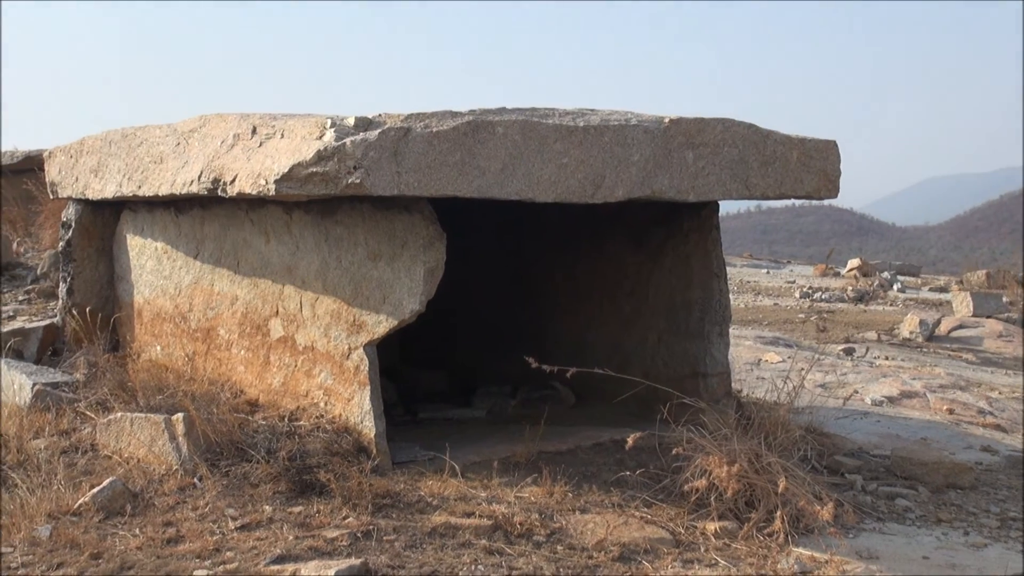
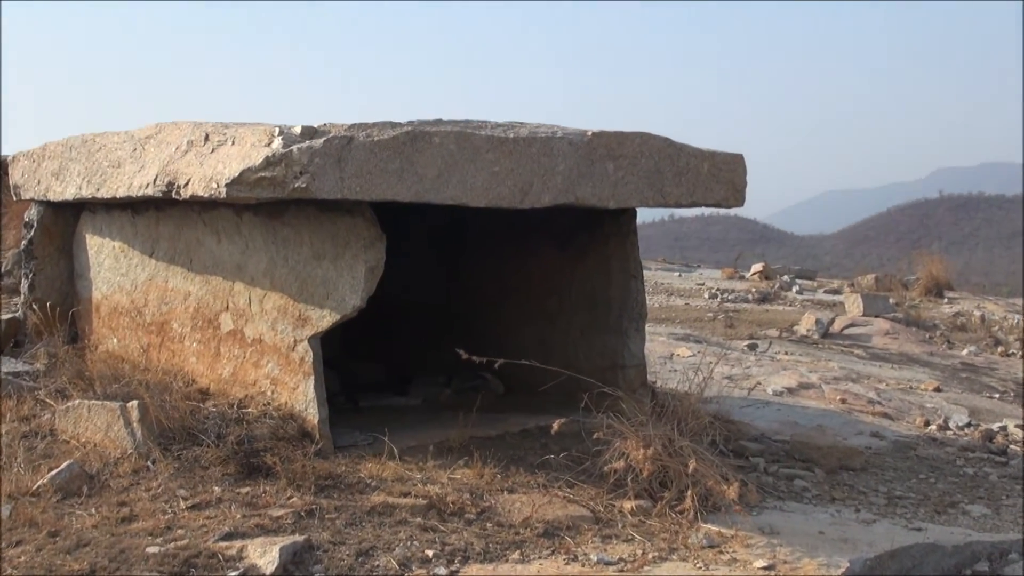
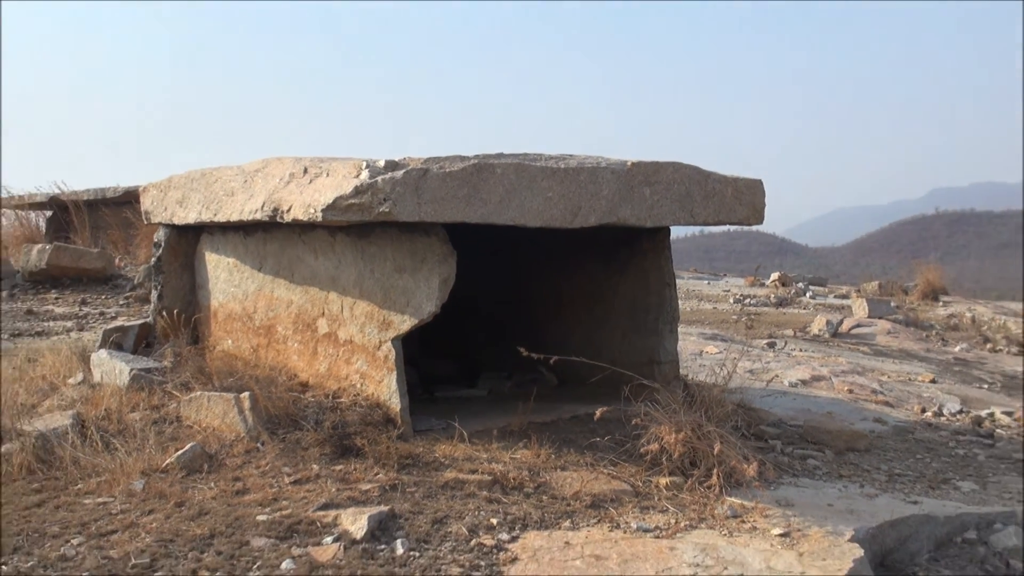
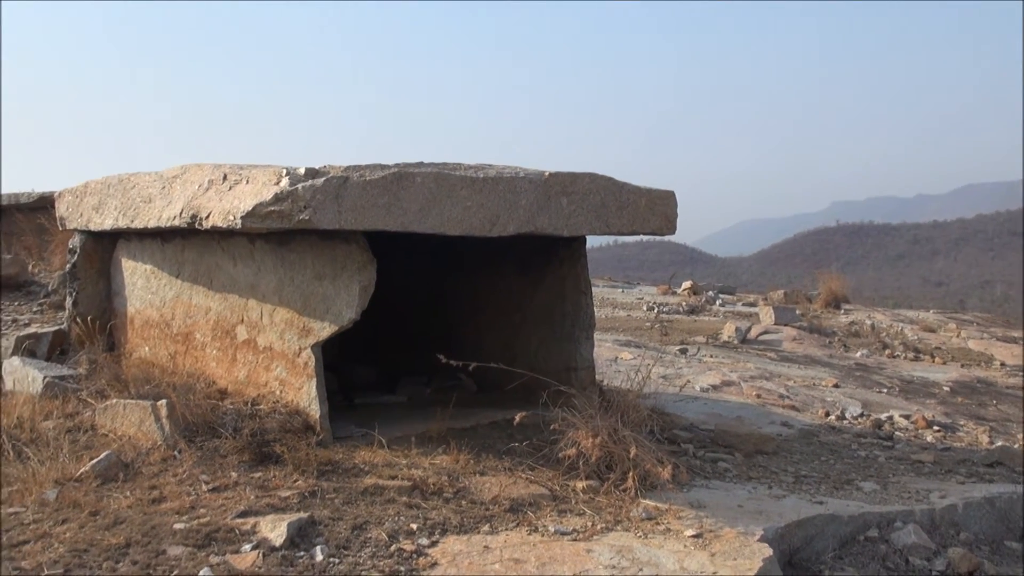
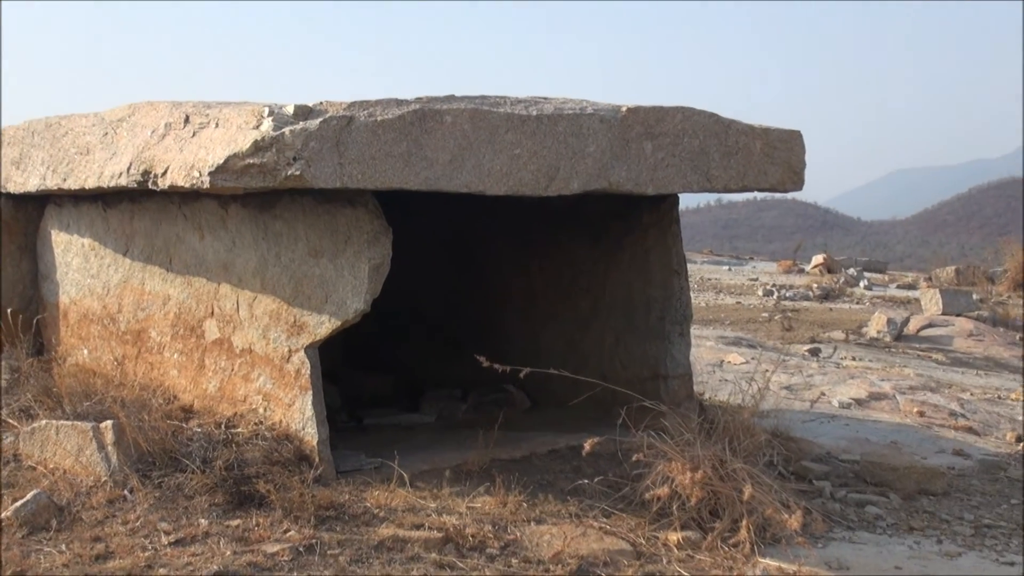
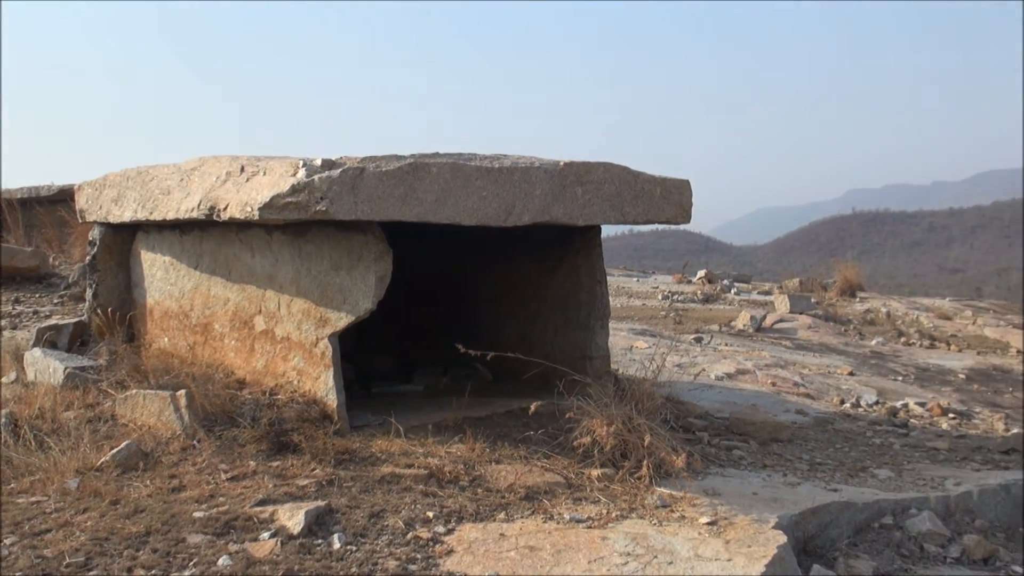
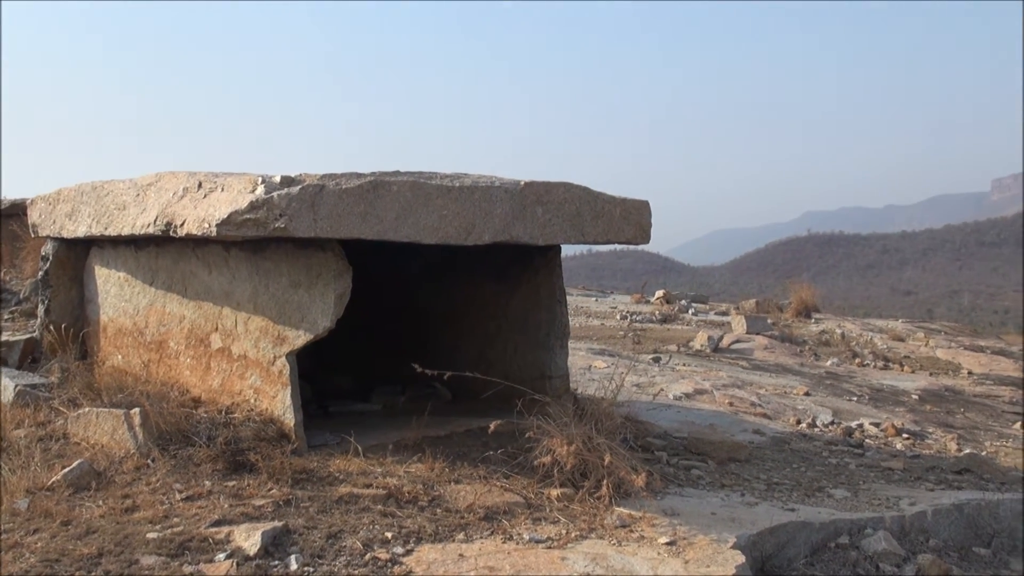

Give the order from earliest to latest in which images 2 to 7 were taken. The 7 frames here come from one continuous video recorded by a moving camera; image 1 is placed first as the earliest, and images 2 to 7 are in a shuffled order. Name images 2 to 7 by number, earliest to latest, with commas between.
3, 6, 7, 4, 2, 5
